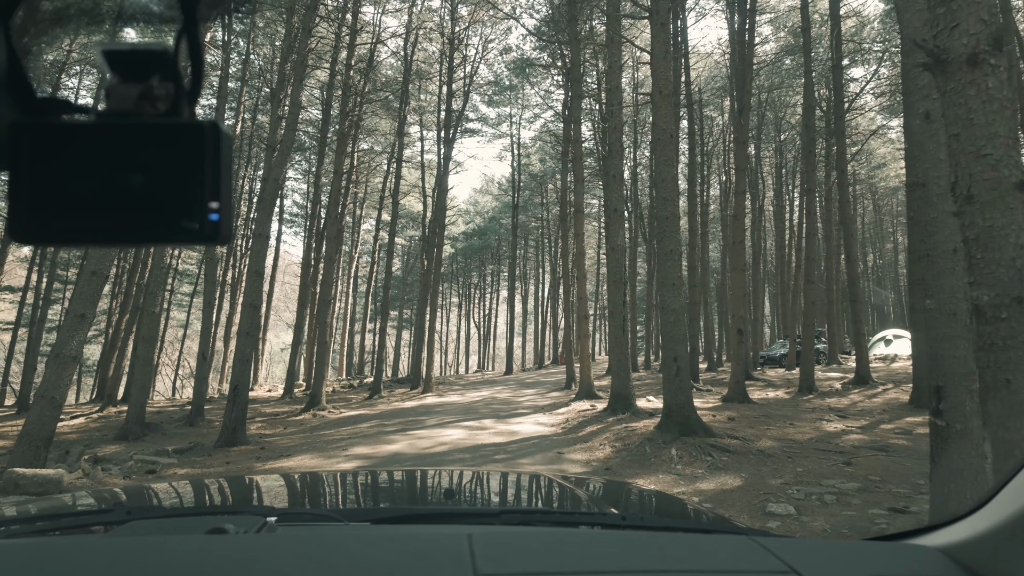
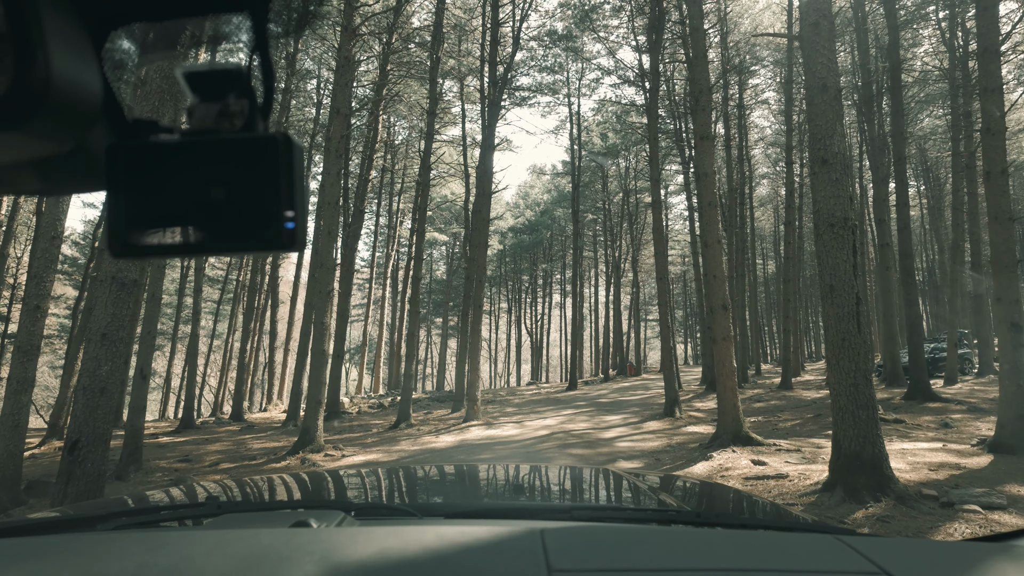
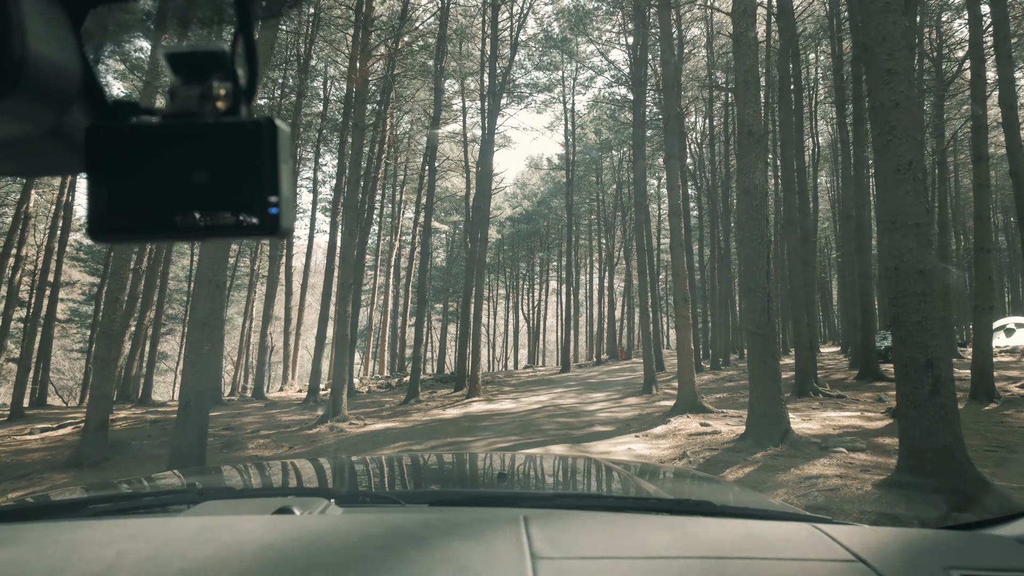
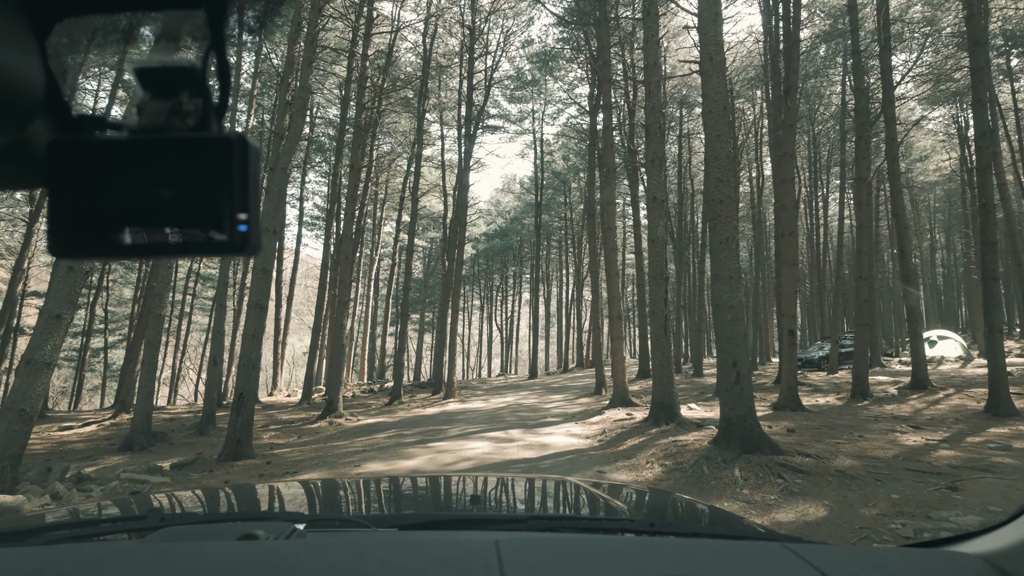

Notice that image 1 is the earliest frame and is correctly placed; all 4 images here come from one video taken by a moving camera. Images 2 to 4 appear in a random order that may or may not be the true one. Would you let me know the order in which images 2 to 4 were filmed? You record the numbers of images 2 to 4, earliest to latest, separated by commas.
4, 3, 2
